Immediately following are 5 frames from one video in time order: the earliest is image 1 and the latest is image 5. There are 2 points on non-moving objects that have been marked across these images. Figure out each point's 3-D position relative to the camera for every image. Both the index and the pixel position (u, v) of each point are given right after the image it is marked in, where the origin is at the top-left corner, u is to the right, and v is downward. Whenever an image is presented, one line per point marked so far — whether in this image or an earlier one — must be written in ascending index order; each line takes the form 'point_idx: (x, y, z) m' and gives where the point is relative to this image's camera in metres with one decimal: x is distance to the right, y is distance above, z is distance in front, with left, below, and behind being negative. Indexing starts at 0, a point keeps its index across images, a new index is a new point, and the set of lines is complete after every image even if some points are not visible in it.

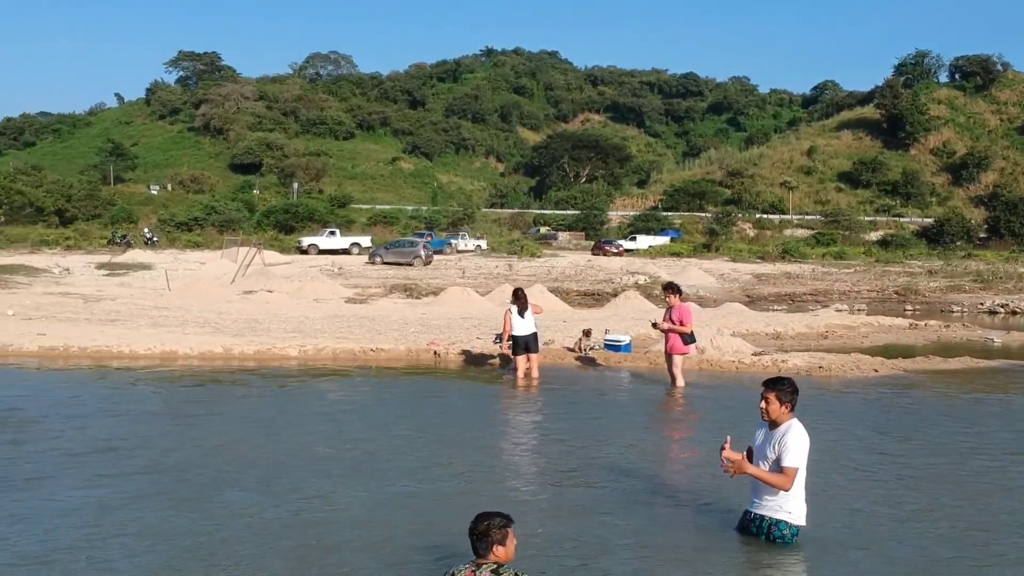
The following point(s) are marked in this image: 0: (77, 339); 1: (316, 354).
0: (-8.2, -0.9, +18.2) m
1: (-3.6, -1.2, +17.5) m
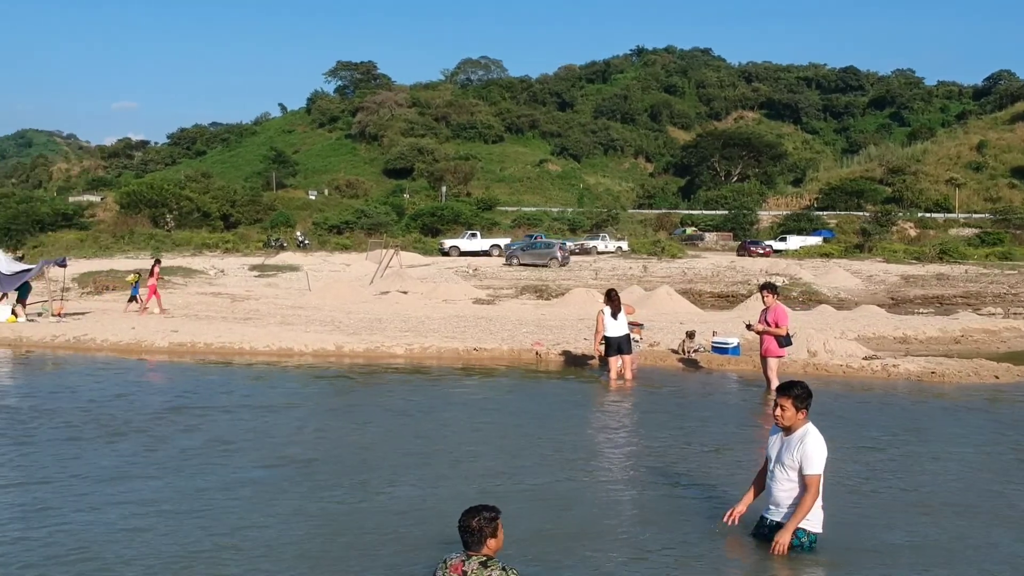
0: (-6.1, -0.9, +19.4) m
1: (-1.8, -1.2, +18.0) m
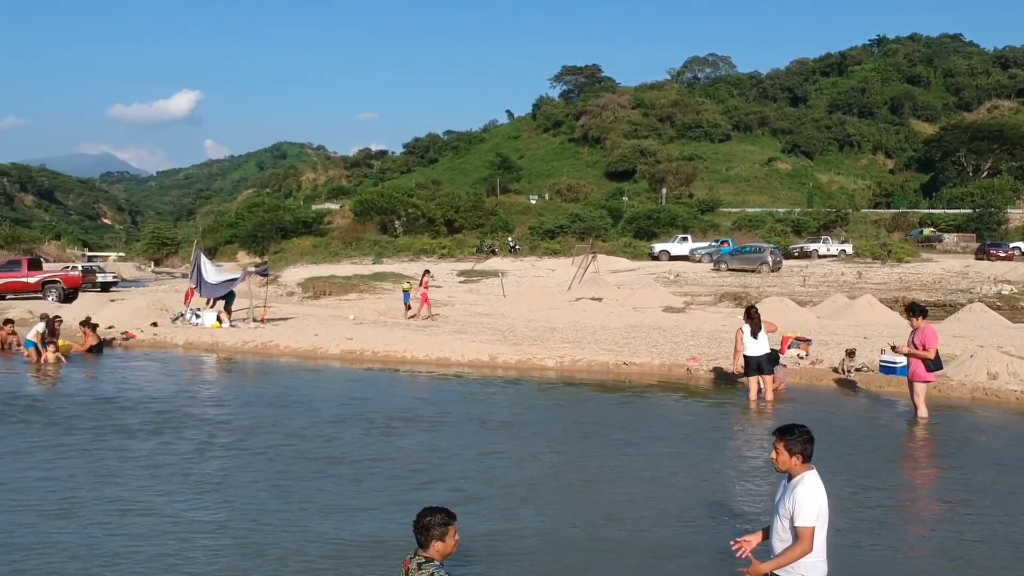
0: (-2.9, -1.1, +20.4) m
1: (+1.1, -1.4, +18.1) m
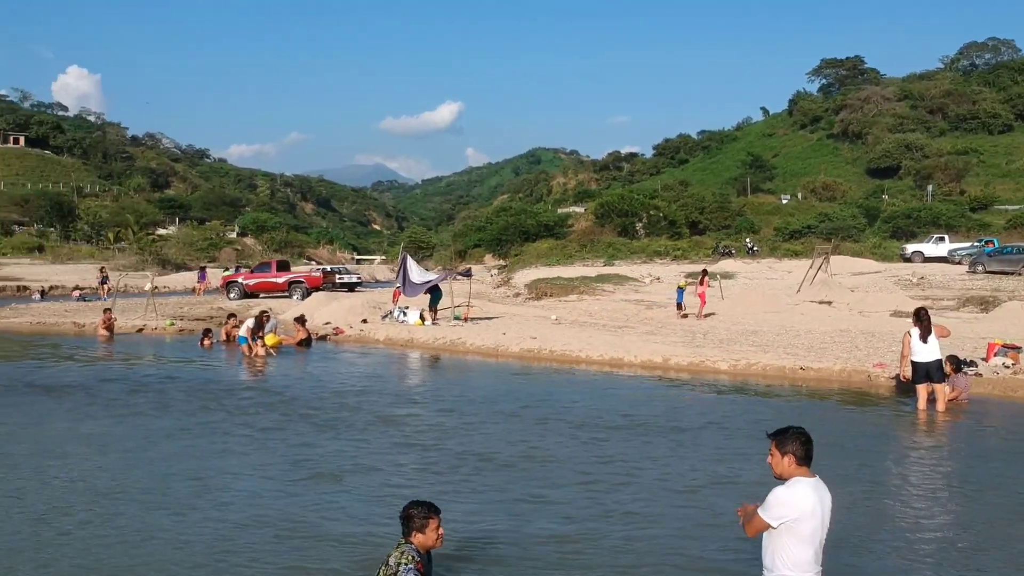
0: (+1.0, -1.1, +20.7) m
1: (+4.2, -1.4, +17.4) m
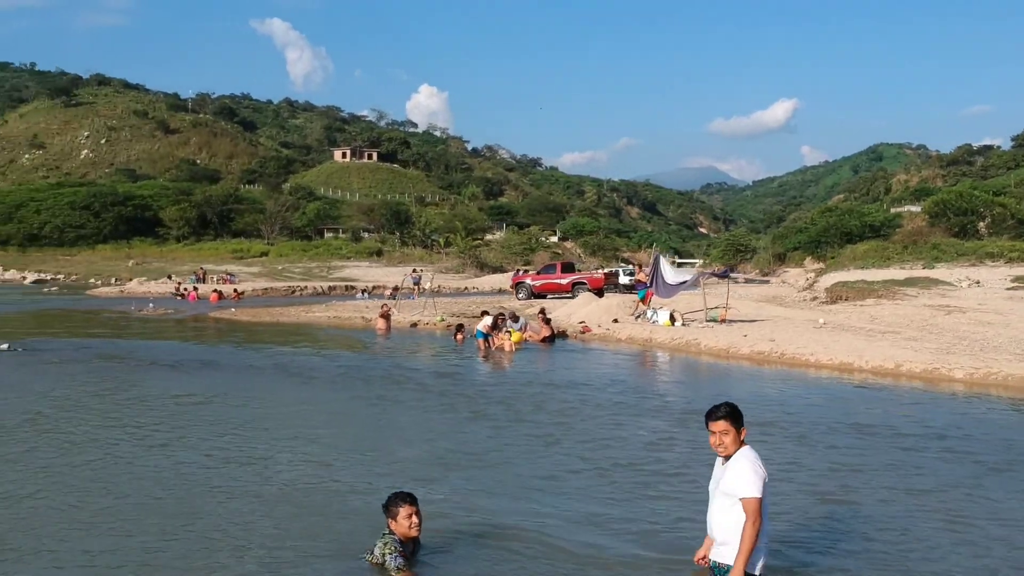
0: (+5.8, -1.2, +19.9) m
1: (+7.8, -1.5, +15.8) m
